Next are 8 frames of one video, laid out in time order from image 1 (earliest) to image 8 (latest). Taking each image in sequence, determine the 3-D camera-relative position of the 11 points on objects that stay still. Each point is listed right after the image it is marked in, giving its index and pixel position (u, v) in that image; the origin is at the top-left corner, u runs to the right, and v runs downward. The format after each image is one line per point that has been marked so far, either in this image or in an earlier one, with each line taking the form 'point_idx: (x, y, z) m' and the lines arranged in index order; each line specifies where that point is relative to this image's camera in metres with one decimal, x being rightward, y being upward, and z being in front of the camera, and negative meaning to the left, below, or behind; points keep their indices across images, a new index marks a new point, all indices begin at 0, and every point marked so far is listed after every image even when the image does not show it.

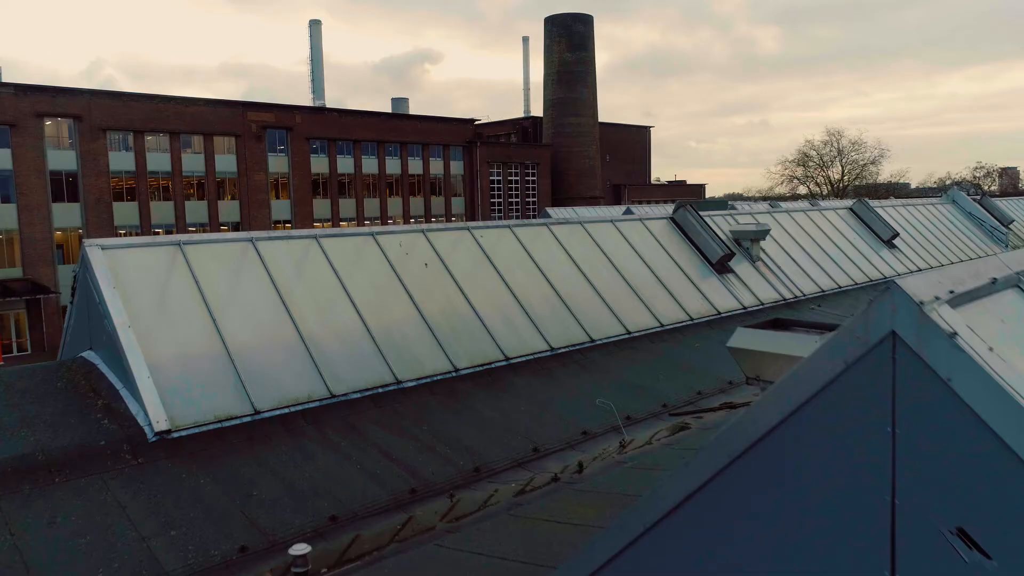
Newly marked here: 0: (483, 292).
0: (-0.4, -0.1, +9.2) m
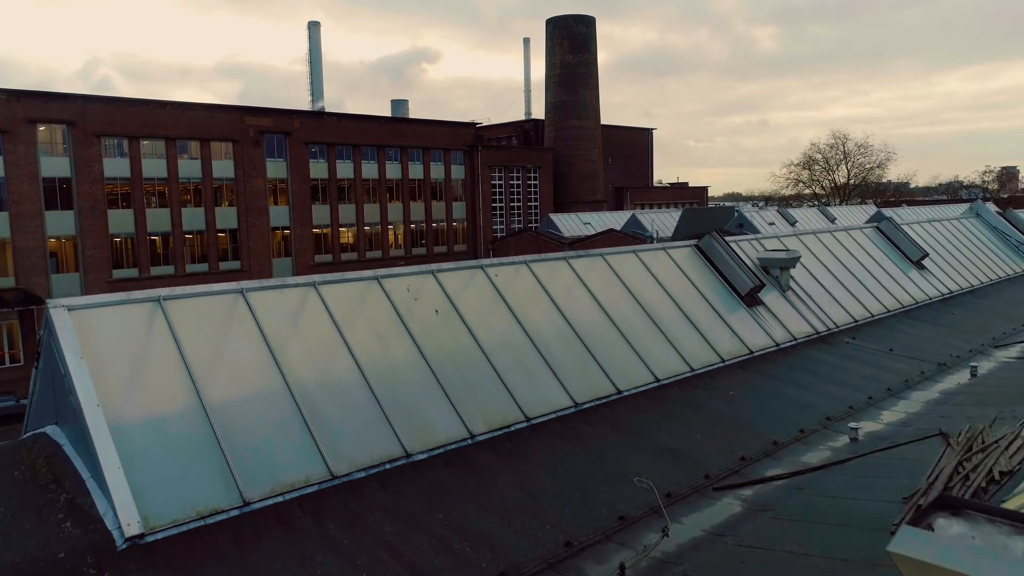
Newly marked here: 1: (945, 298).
0: (-0.2, -0.6, +8.4) m
1: (+9.1, -0.2, +15.0) m
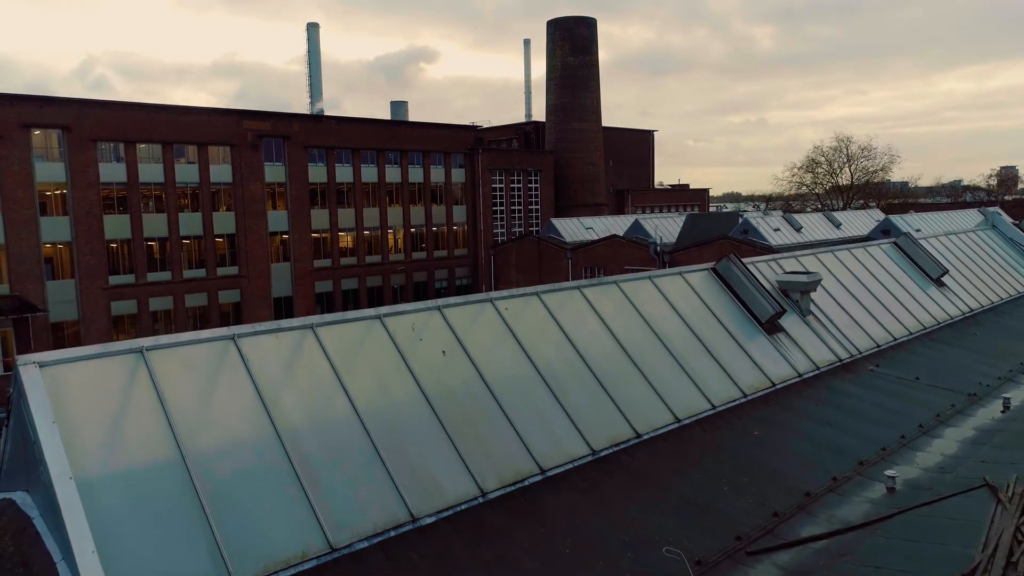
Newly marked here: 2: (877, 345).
0: (-0.1, -1.0, +7.8) m
1: (+9.2, -0.6, +14.5) m
2: (+6.1, -1.0, +11.9) m
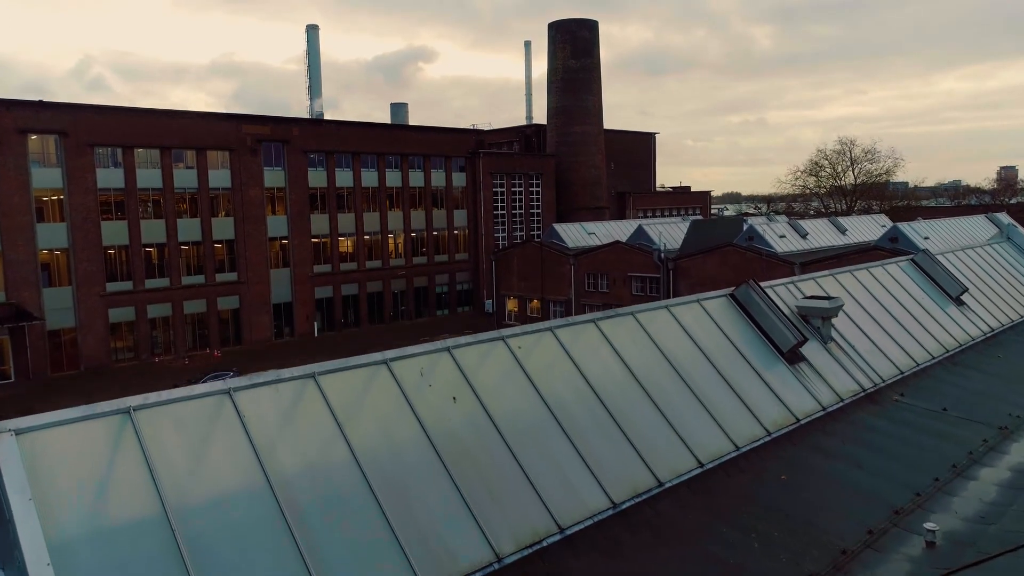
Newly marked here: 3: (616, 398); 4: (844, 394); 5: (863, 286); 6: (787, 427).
0: (+0.1, -1.4, +7.4) m
1: (+9.4, -1.0, +14.0) m
2: (+6.2, -1.4, +11.4) m
3: (+1.2, -1.3, +8.2) m
4: (+4.7, -1.5, +10.1) m
5: (+6.7, 0.0, +13.5) m
6: (+3.5, -1.7, +9.0) m
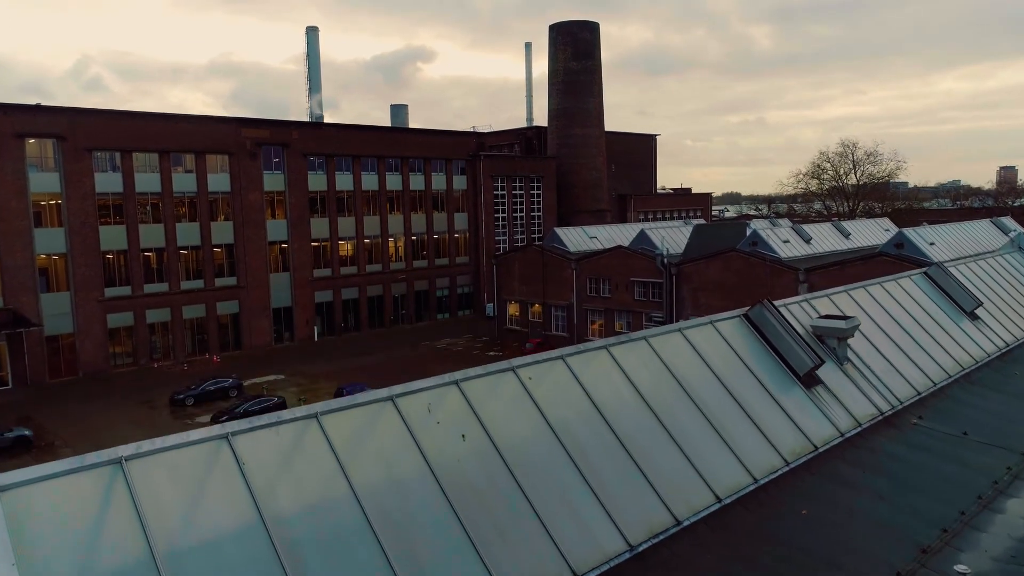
0: (+0.2, -1.7, +7.1) m
1: (+9.5, -1.2, +13.7) m
2: (+6.3, -1.6, +11.1) m
3: (+1.3, -1.6, +7.9) m
4: (+4.8, -1.8, +9.8) m
5: (+6.8, -0.2, +13.2) m
6: (+3.6, -2.0, +8.7) m
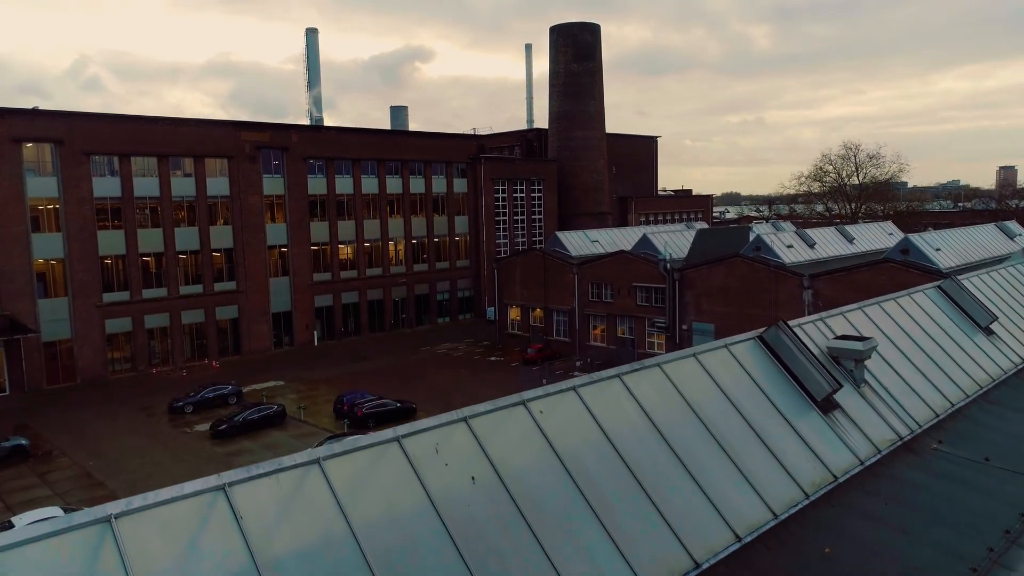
0: (+0.3, -2.0, +6.7) m
1: (+9.6, -1.5, +13.4) m
2: (+6.4, -1.9, +10.8) m
3: (+1.4, -1.9, +7.6) m
4: (+4.9, -2.1, +9.5) m
5: (+6.9, -0.5, +12.9) m
6: (+3.7, -2.3, +8.3) m
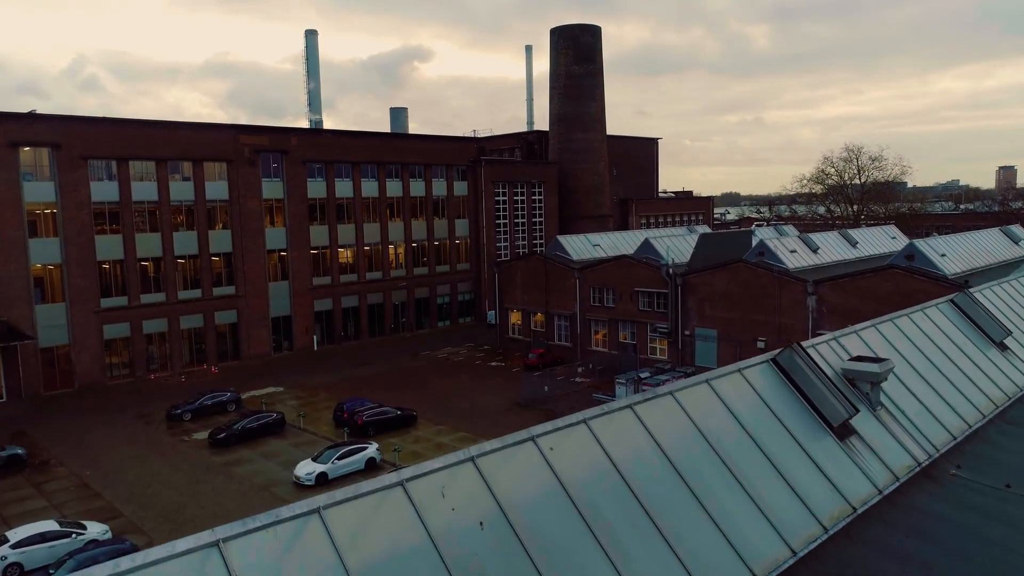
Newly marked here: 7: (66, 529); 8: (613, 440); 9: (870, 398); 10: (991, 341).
0: (+0.4, -2.3, +6.4) m
1: (+9.6, -1.8, +13.1) m
2: (+6.5, -2.2, +10.5) m
3: (+1.5, -2.1, +7.3) m
4: (+5.0, -2.4, +9.2) m
5: (+7.0, -0.8, +12.6) m
6: (+3.7, -2.6, +8.0) m
7: (-12.5, -6.8, +20.0) m
8: (+1.1, -1.6, +7.8) m
9: (+5.0, -1.5, +10.0) m
10: (+9.3, -1.0, +13.9) m
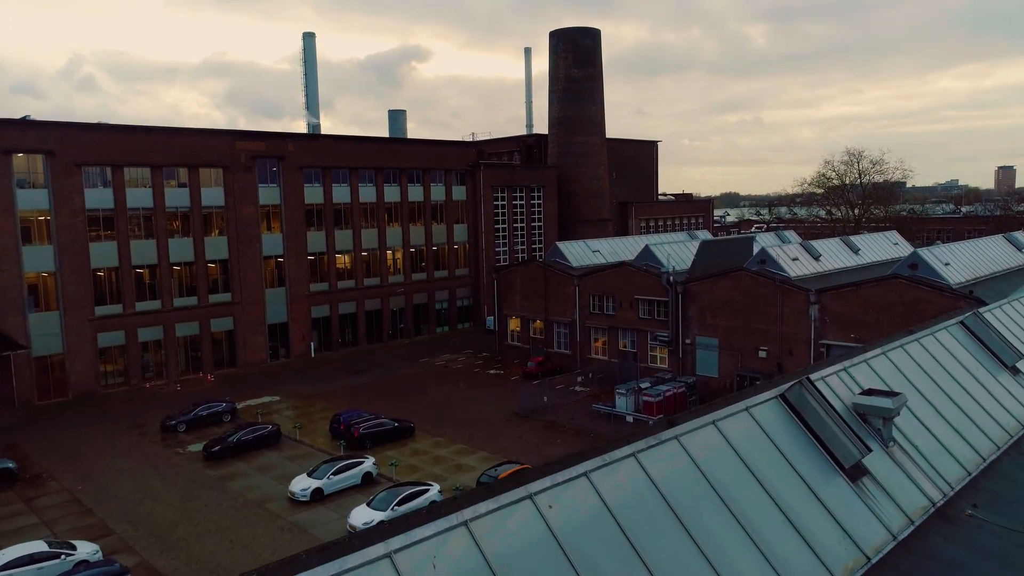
0: (+0.3, -2.7, +6.0) m
1: (+9.6, -2.2, +12.7) m
2: (+6.5, -2.6, +10.1) m
3: (+1.5, -2.6, +6.9) m
4: (+5.0, -2.8, +8.8) m
5: (+6.9, -1.2, +12.2) m
6: (+3.7, -3.0, +7.6) m
7: (-12.5, -7.2, +19.6) m
8: (+1.1, -2.0, +7.4) m
9: (+5.0, -2.0, +9.6) m
10: (+9.3, -1.5, +13.5) m
